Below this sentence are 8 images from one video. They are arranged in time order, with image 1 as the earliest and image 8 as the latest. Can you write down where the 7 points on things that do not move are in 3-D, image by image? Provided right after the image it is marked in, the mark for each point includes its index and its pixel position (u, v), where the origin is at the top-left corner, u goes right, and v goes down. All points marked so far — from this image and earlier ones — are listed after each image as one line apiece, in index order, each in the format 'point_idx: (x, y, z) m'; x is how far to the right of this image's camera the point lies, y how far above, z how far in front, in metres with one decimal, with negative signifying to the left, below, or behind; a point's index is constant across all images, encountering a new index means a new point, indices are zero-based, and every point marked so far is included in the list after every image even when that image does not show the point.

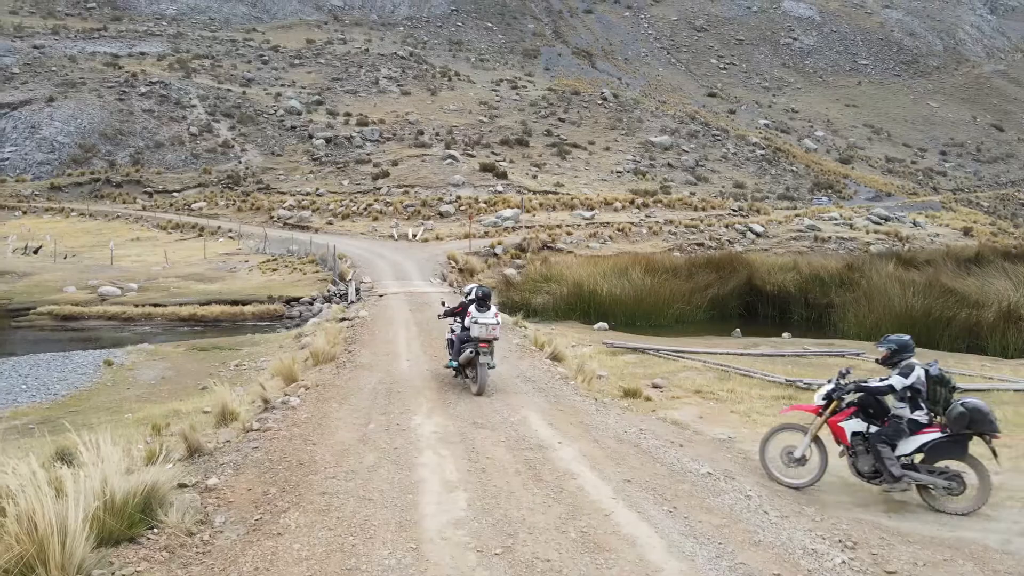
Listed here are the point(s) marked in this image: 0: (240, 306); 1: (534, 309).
0: (-7.2, -0.5, +19.2) m
1: (+0.5, -0.5, +17.5) m
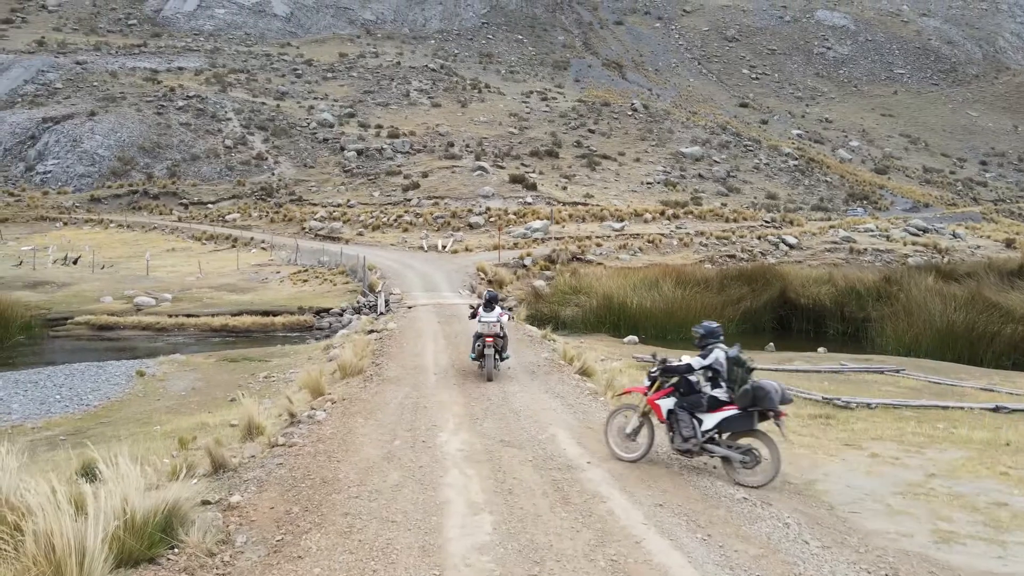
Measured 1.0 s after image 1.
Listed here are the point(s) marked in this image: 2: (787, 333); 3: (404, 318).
0: (-6.4, -0.8, +19.4) m
1: (+1.2, -0.8, +17.3) m
2: (+6.6, -1.1, +17.6) m
3: (-2.3, -0.7, +15.2) m
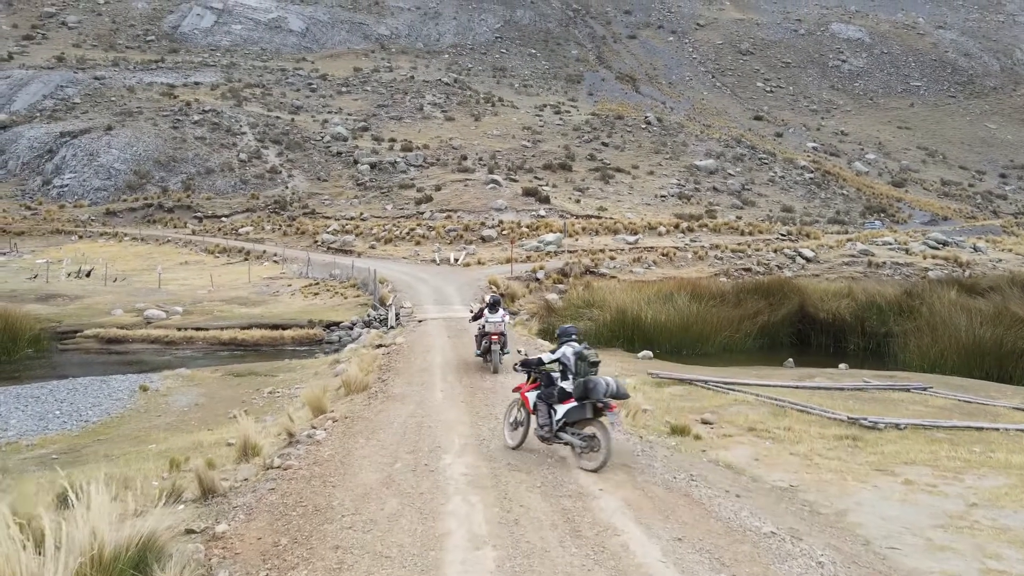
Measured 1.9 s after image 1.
0: (-6.1, -1.1, +19.2) m
1: (+1.5, -1.1, +17.0) m
2: (+6.9, -1.4, +17.2) m
3: (-2.1, -1.0, +14.9) m
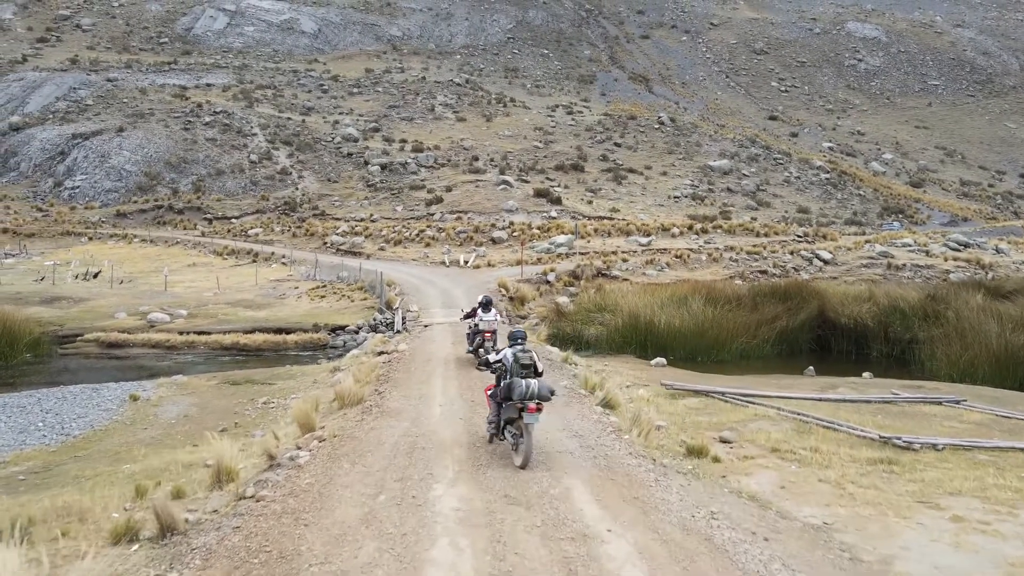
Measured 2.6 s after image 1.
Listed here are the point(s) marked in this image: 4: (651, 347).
0: (-5.9, -1.2, +18.8) m
1: (+1.7, -1.2, +16.4) m
2: (+7.1, -1.5, +16.5) m
3: (-1.9, -1.0, +14.4) m
4: (+3.0, -1.3, +15.9) m
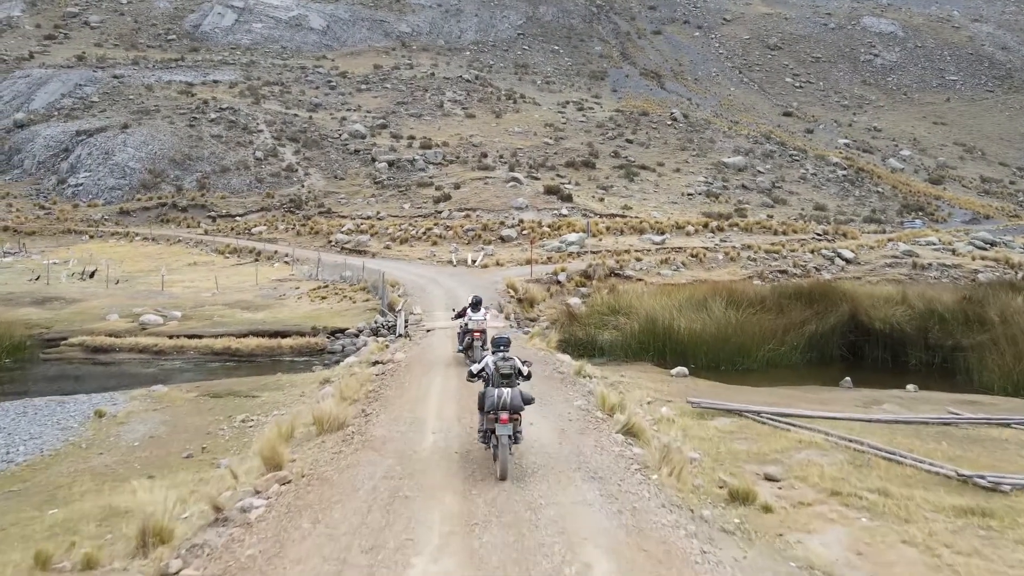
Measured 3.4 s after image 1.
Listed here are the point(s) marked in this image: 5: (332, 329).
0: (-5.7, -1.3, +17.7) m
1: (+1.9, -1.3, +15.3) m
2: (+7.3, -1.6, +15.4) m
3: (-1.8, -1.1, +13.4) m
4: (+3.2, -1.3, +14.8) m
5: (-4.8, -1.1, +19.5) m
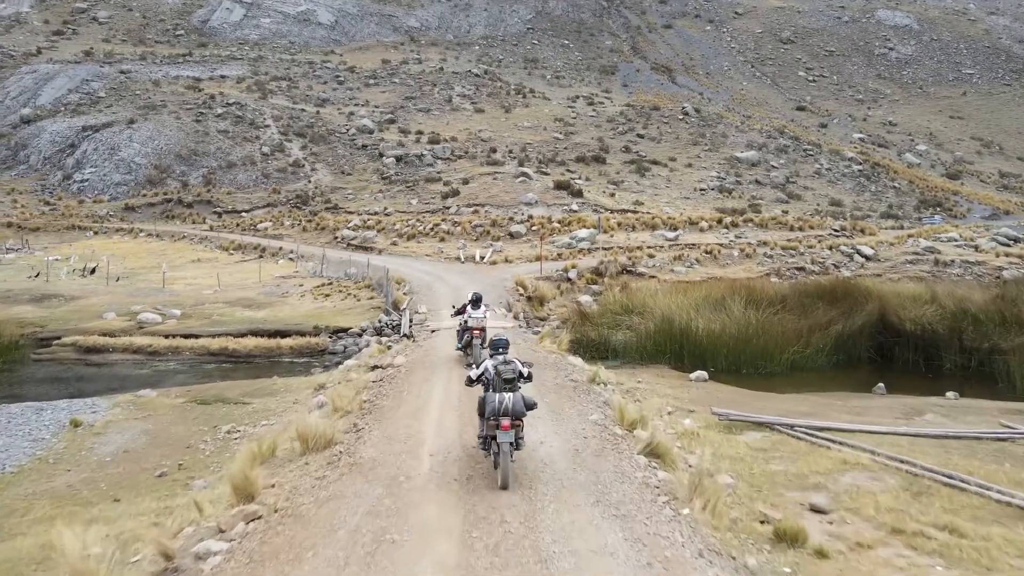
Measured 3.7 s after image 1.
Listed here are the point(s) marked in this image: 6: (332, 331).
0: (-5.4, -1.2, +17.1) m
1: (+2.0, -1.2, +14.5) m
2: (+7.5, -1.5, +14.5) m
3: (-1.6, -1.1, +12.6) m
4: (+3.4, -1.3, +14.0) m
5: (-4.6, -1.0, +18.8) m
6: (-4.6, -1.1, +18.7) m
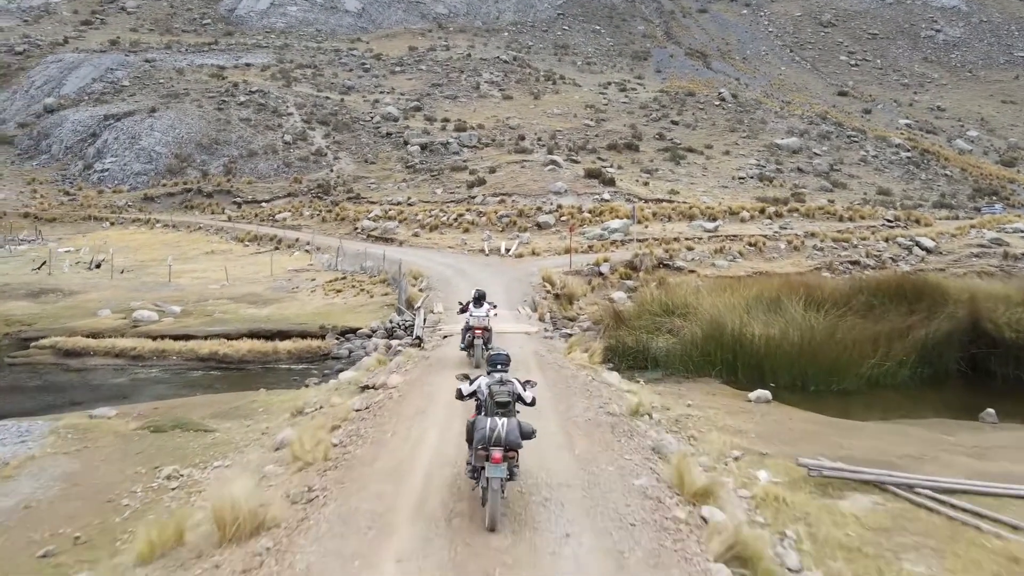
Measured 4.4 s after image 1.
0: (-4.9, -1.1, +15.4) m
1: (+2.4, -1.2, +12.5) m
2: (+7.9, -1.5, +12.3) m
3: (-1.3, -1.1, +10.8) m
4: (+3.8, -1.3, +11.9) m
5: (-4.0, -1.0, +17.1) m
6: (-4.0, -1.0, +17.0) m
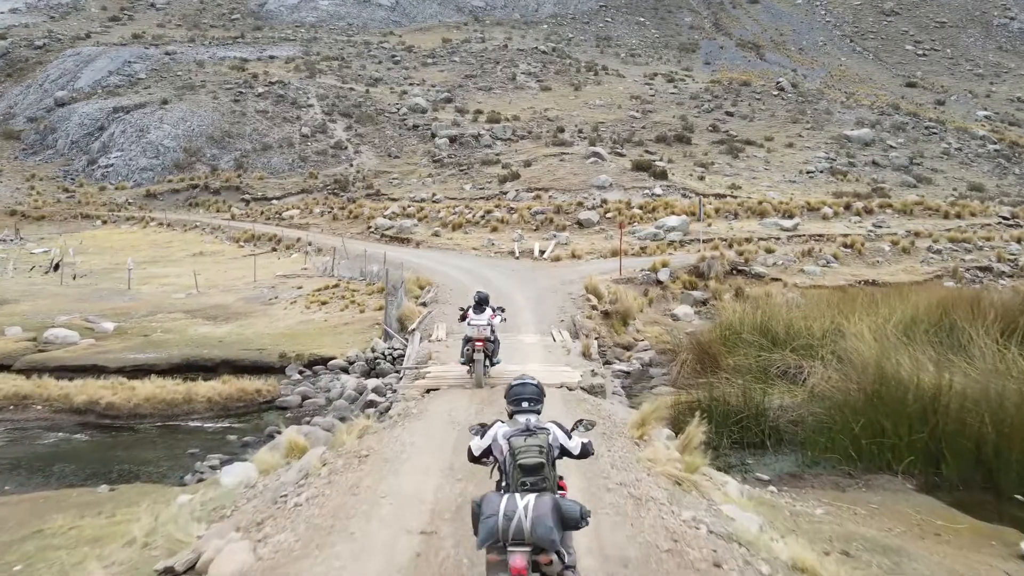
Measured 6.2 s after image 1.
0: (-4.5, -1.4, +10.6) m
1: (+2.7, -1.5, +7.4) m
2: (+8.1, -1.8, +6.9) m
3: (-1.1, -1.3, +5.8) m
4: (+4.0, -1.5, +6.7) m
5: (-3.5, -1.2, +12.3) m
6: (-3.5, -1.3, +12.2) m
